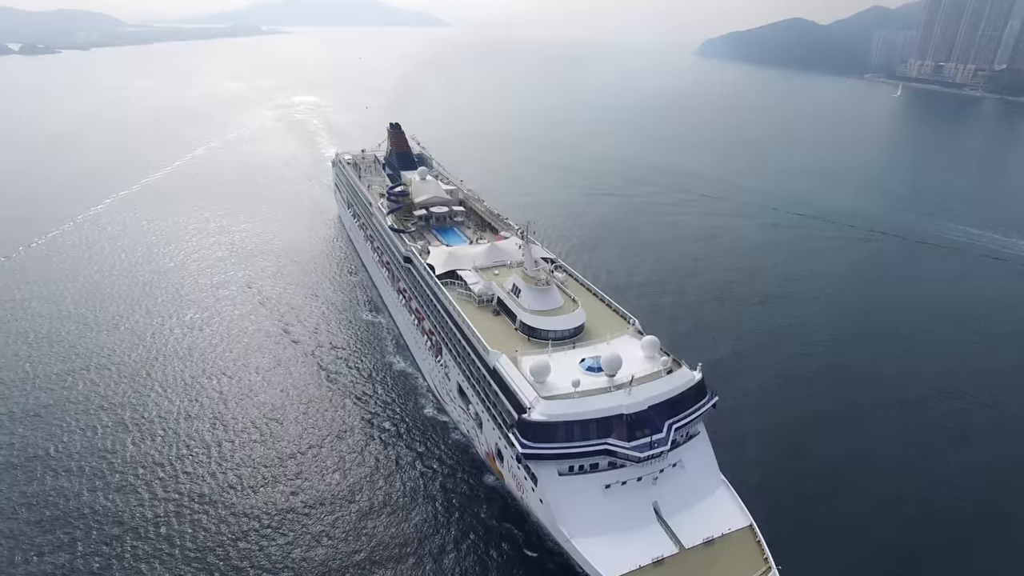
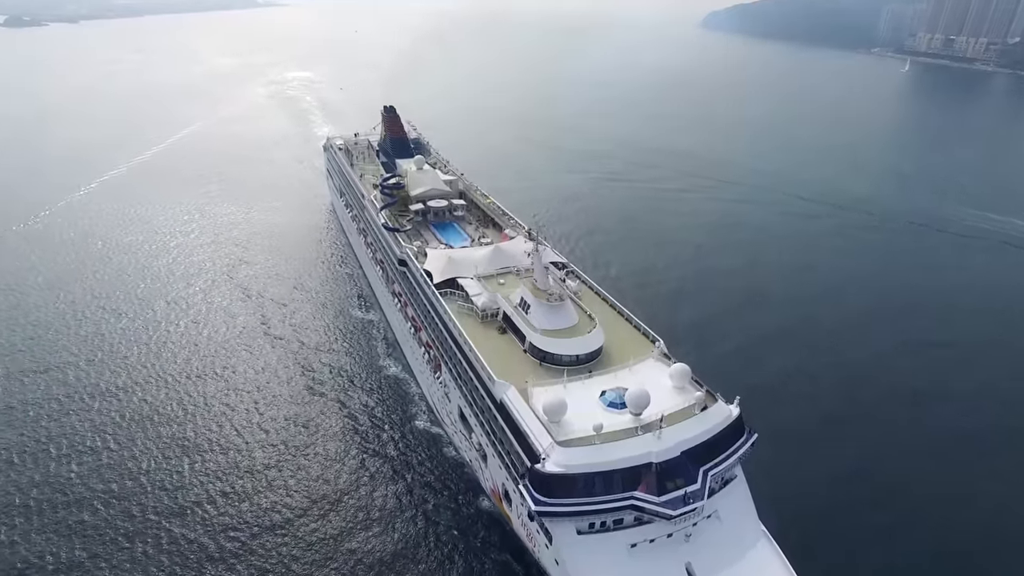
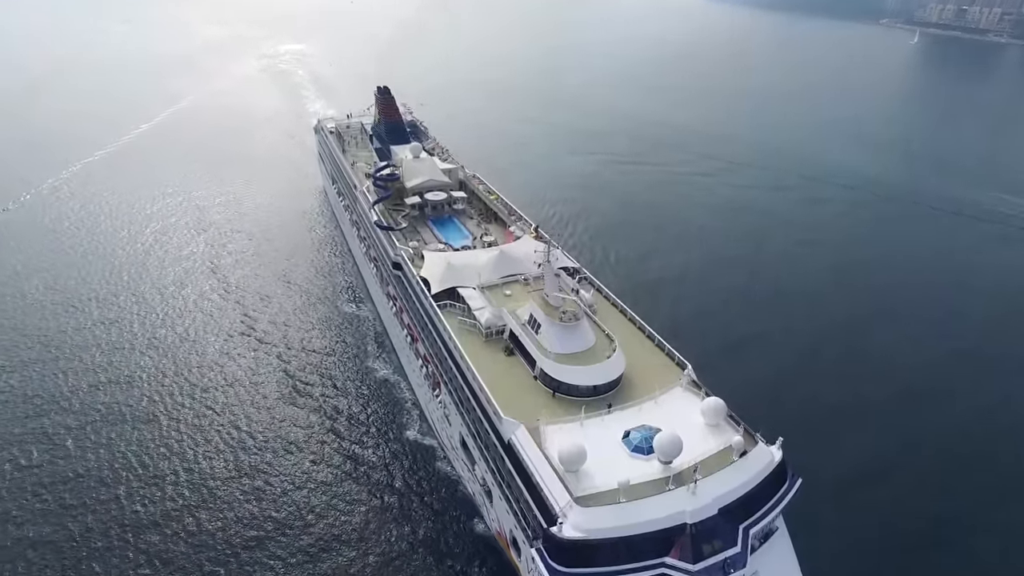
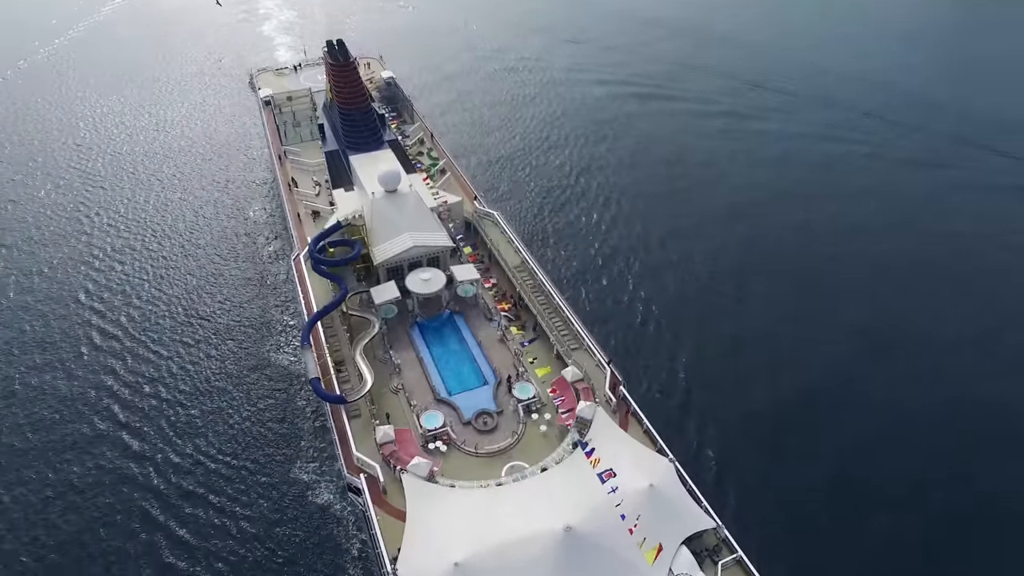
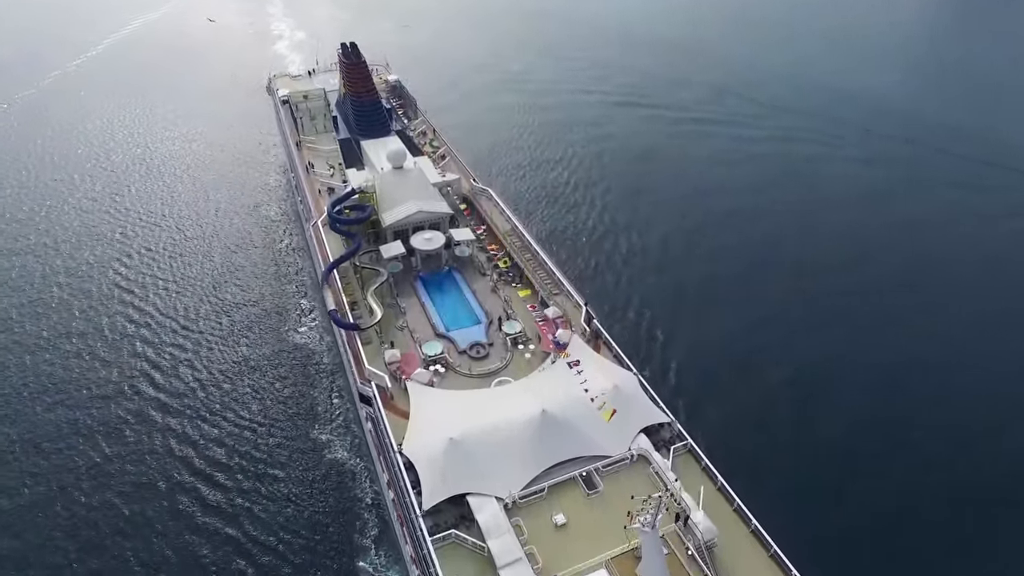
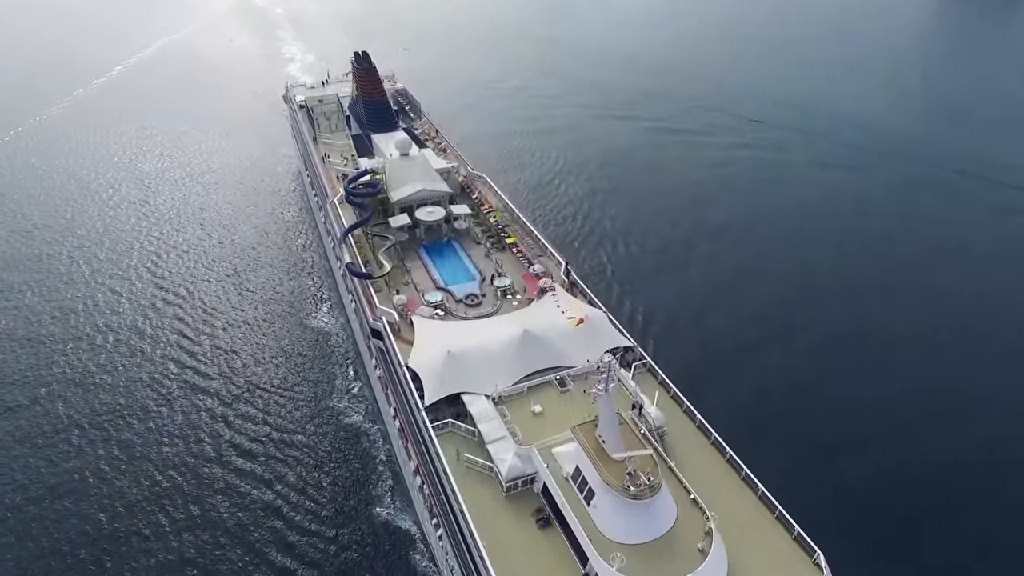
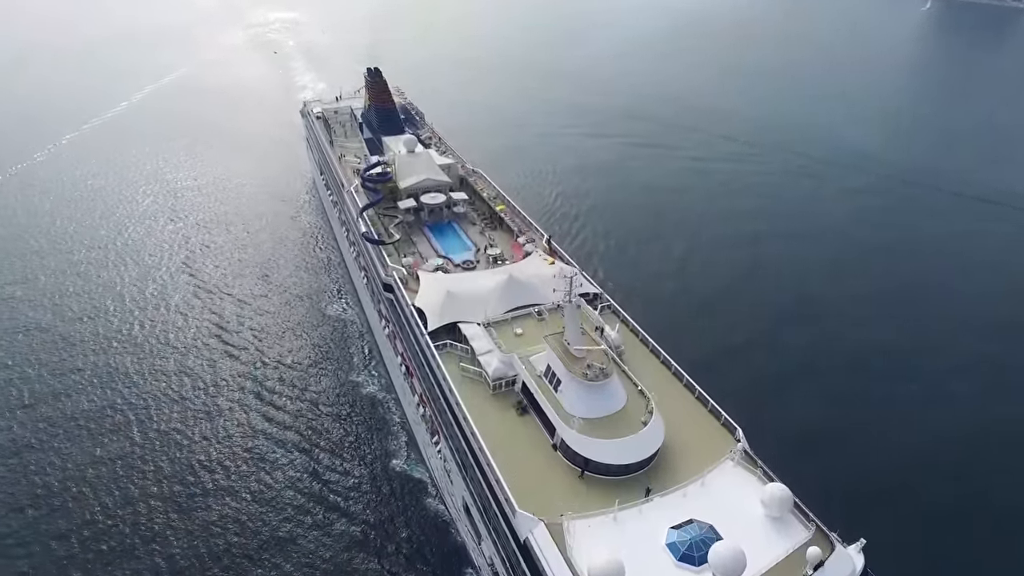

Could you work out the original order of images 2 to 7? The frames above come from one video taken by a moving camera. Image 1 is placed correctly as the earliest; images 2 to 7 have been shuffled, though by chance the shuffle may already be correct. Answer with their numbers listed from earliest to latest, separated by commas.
2, 3, 7, 6, 5, 4
